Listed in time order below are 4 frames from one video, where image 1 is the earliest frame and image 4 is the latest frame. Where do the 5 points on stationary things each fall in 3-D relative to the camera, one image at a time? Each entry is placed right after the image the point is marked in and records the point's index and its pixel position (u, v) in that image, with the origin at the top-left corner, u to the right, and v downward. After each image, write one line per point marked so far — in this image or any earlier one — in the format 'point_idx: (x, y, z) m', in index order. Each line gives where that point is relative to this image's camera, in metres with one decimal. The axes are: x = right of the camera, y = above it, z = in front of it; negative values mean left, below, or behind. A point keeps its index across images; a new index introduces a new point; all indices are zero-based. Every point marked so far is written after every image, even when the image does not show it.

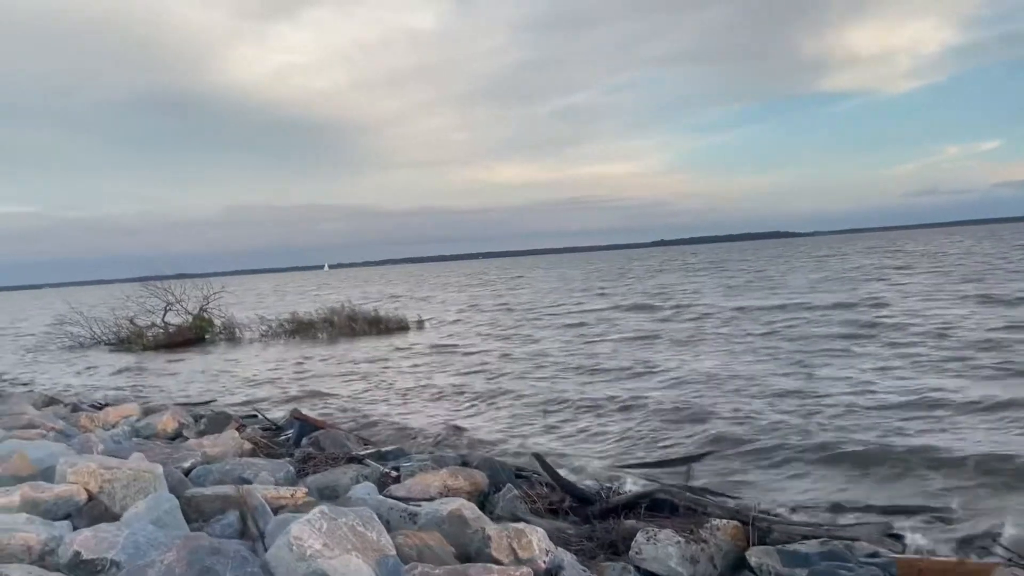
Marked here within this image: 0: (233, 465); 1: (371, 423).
0: (-2.3, -1.4, +6.7) m
1: (-1.8, -1.7, +10.3) m
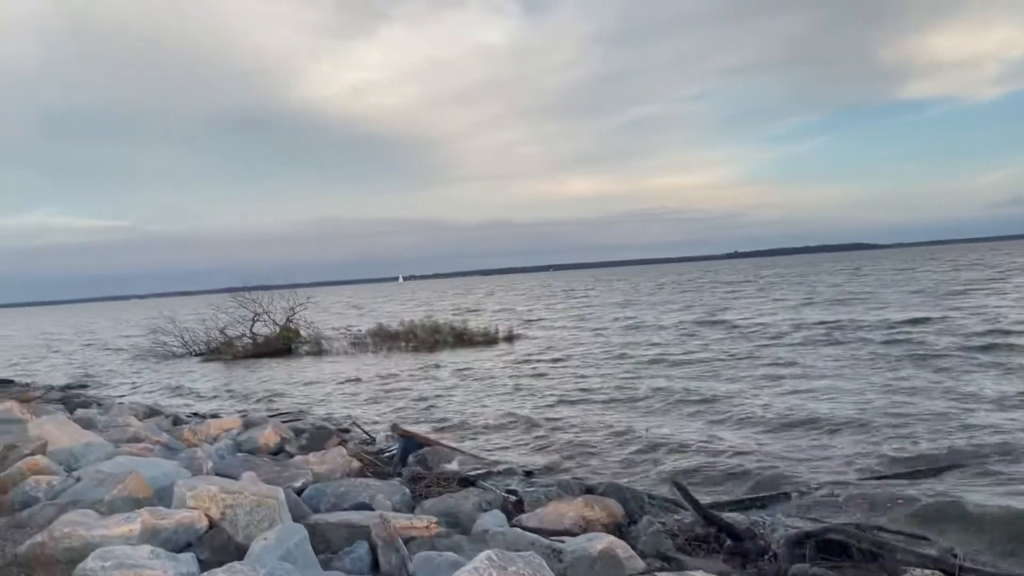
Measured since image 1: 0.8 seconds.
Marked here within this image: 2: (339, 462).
0: (-1.3, -1.5, +6.3) m
1: (-0.5, -1.9, +9.8) m
2: (-1.6, -1.6, +7.4) m
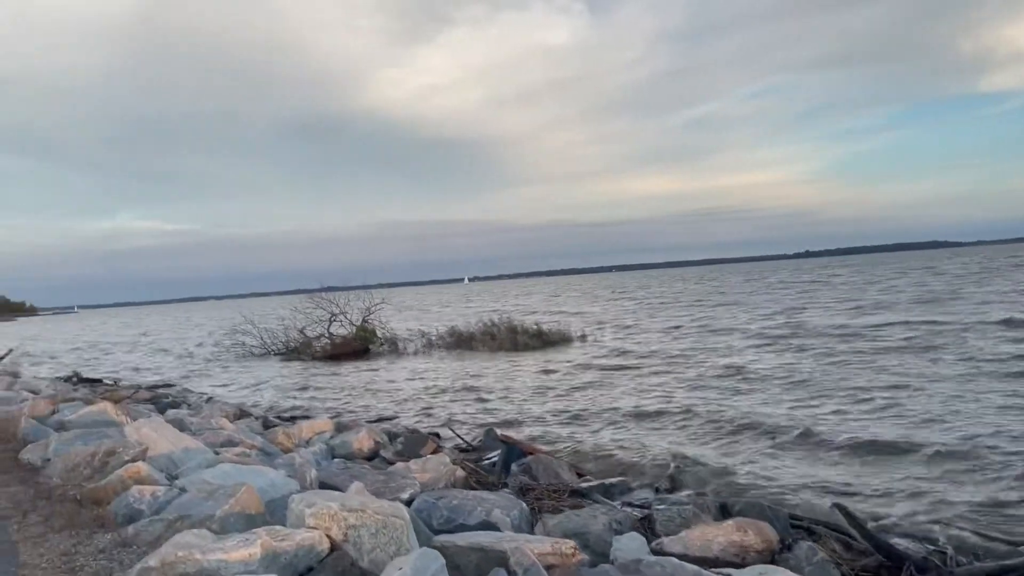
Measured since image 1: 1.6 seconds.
0: (-0.4, -1.5, +5.8) m
1: (+0.7, -1.8, +9.2) m
2: (-0.6, -1.6, +6.9) m
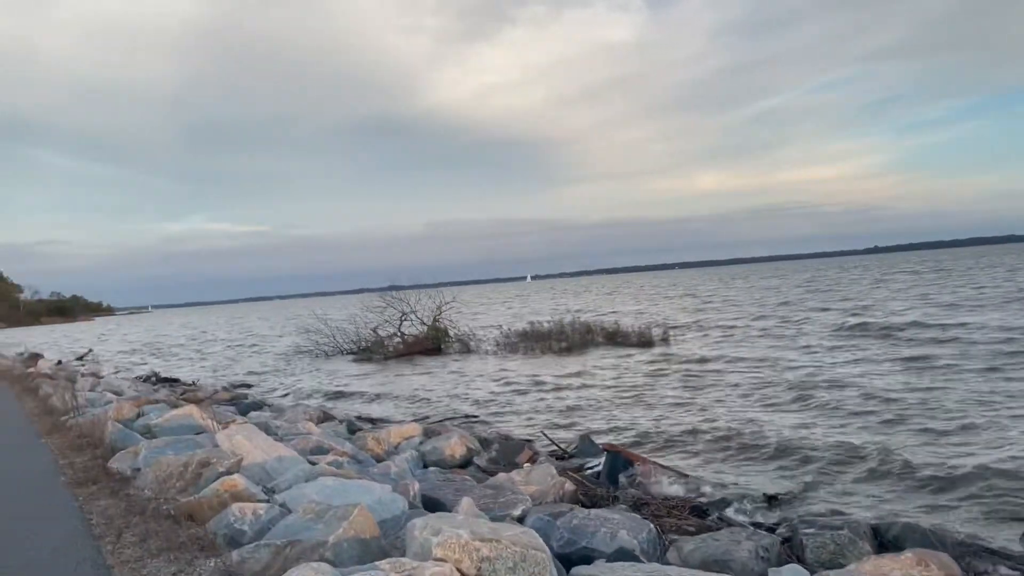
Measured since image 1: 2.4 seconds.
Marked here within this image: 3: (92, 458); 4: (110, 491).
0: (+0.4, -1.5, +5.2) m
1: (+1.8, -1.8, +8.6) m
2: (+0.3, -1.5, +6.4) m
3: (-3.3, -1.3, +6.4) m
4: (-2.6, -1.3, +5.2) m
